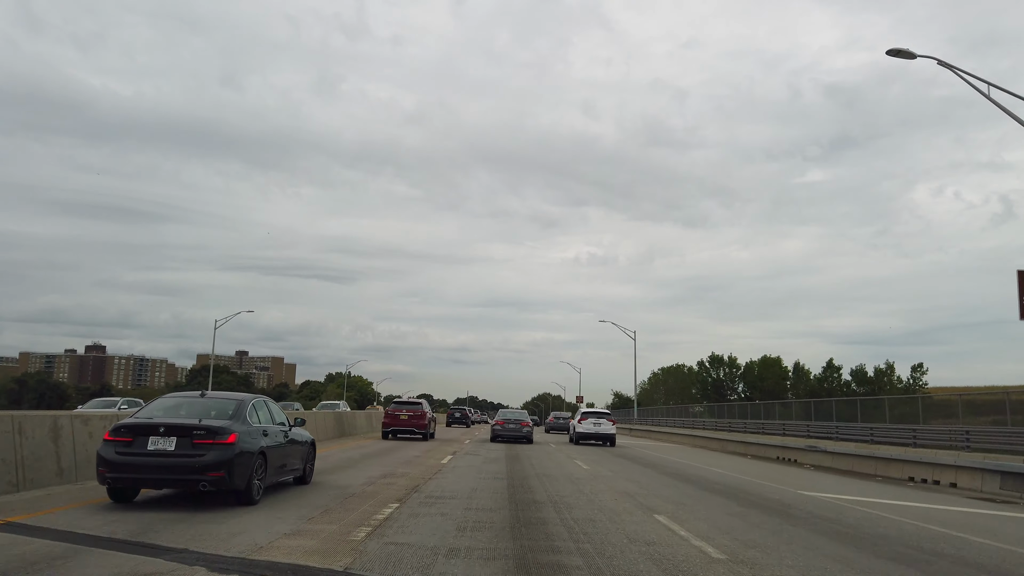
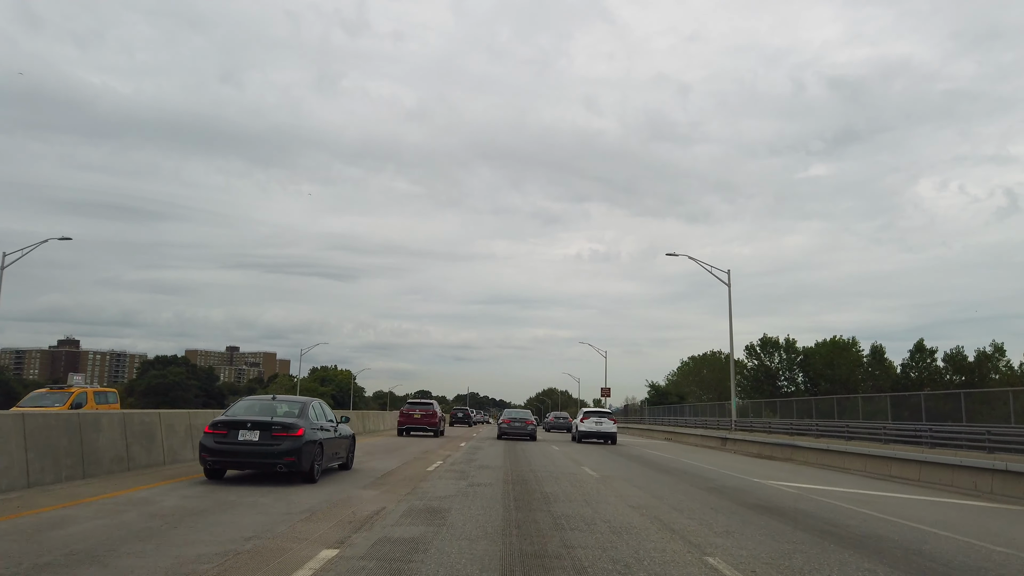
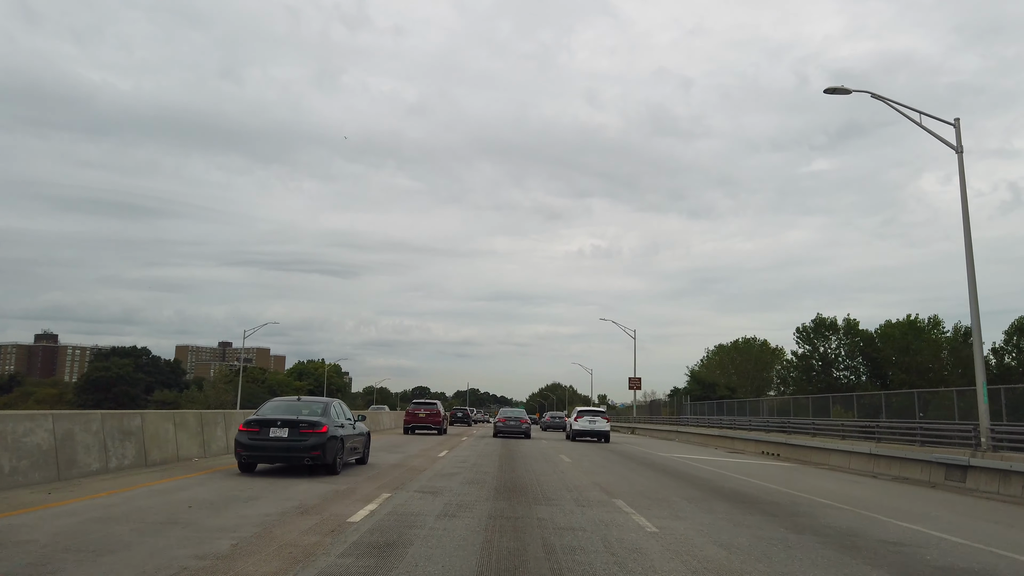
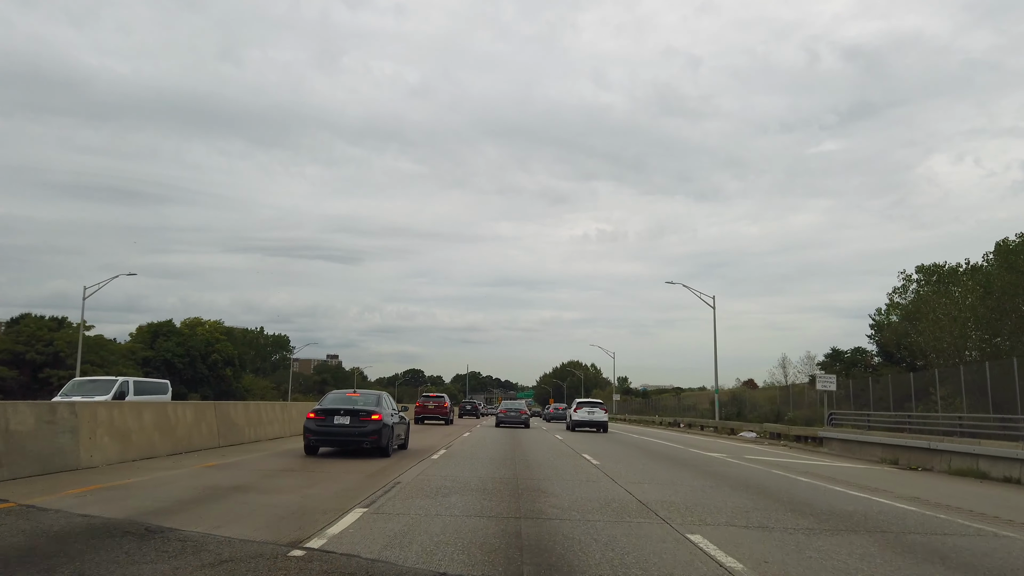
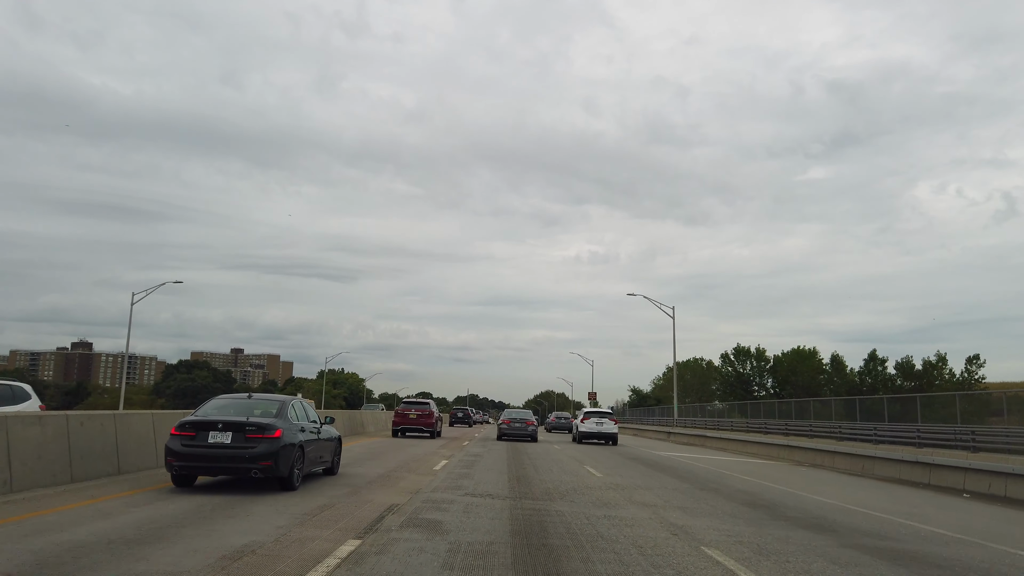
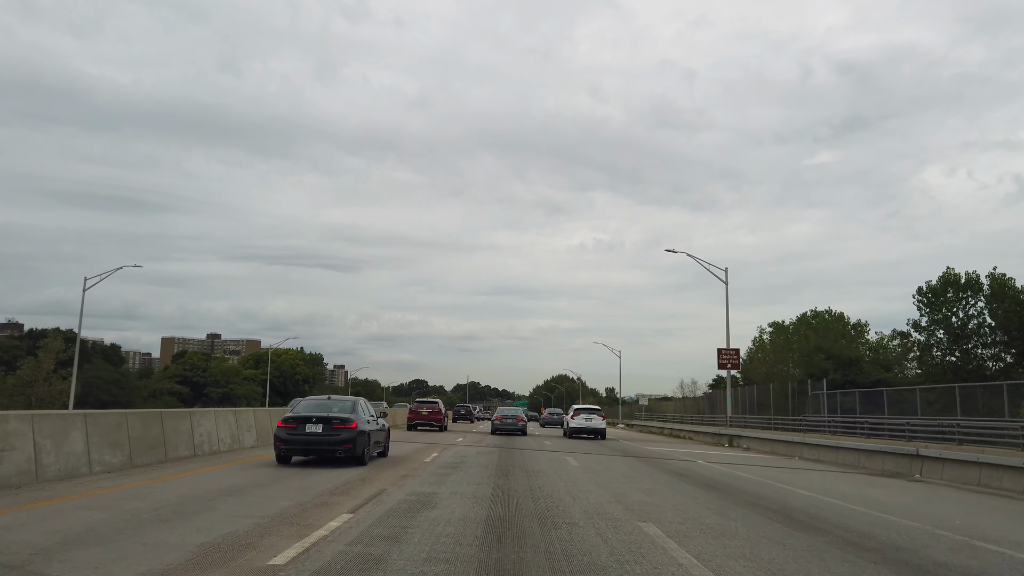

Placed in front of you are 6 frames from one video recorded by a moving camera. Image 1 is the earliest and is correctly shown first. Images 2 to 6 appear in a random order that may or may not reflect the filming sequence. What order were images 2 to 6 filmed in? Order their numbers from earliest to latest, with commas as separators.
5, 2, 3, 6, 4
